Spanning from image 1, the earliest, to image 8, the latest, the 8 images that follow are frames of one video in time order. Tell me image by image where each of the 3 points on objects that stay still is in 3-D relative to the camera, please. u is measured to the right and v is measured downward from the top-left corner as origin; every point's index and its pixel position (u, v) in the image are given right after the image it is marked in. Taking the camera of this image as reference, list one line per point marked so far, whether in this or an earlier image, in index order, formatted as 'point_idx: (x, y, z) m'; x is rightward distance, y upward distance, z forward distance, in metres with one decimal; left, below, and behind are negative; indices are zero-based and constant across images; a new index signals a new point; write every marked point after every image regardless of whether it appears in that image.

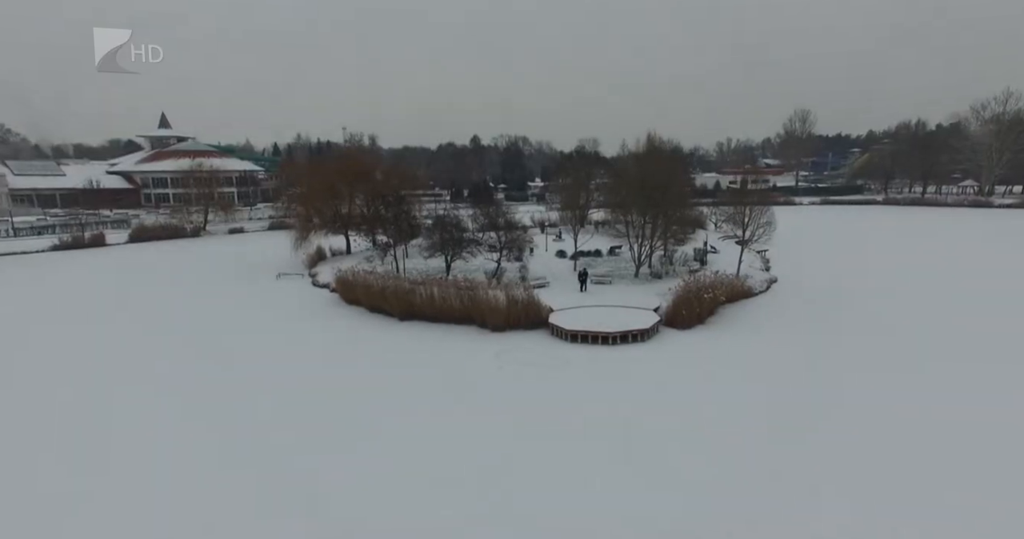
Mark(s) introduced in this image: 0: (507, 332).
0: (-0.2, -2.0, +18.7) m
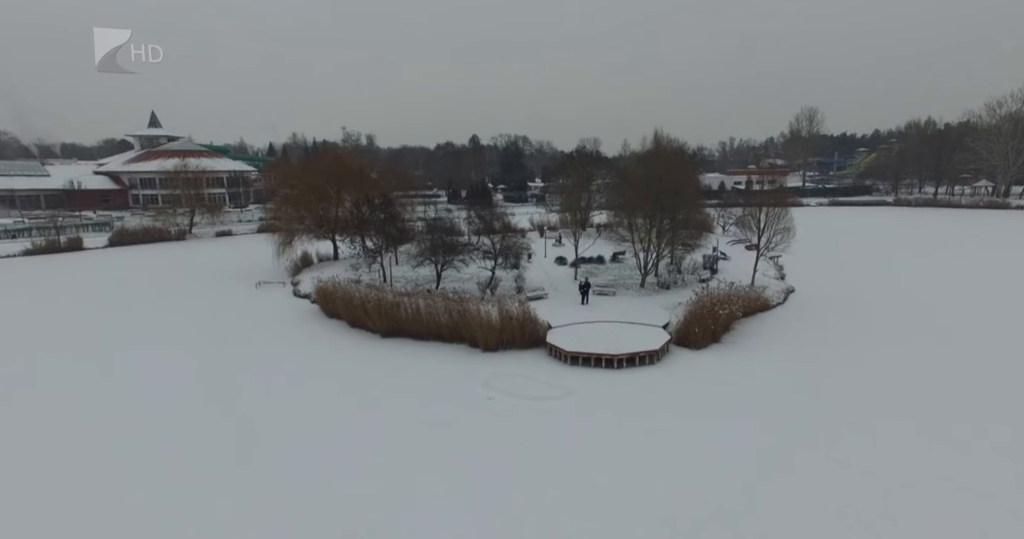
0: (-0.3, -2.4, +16.9) m
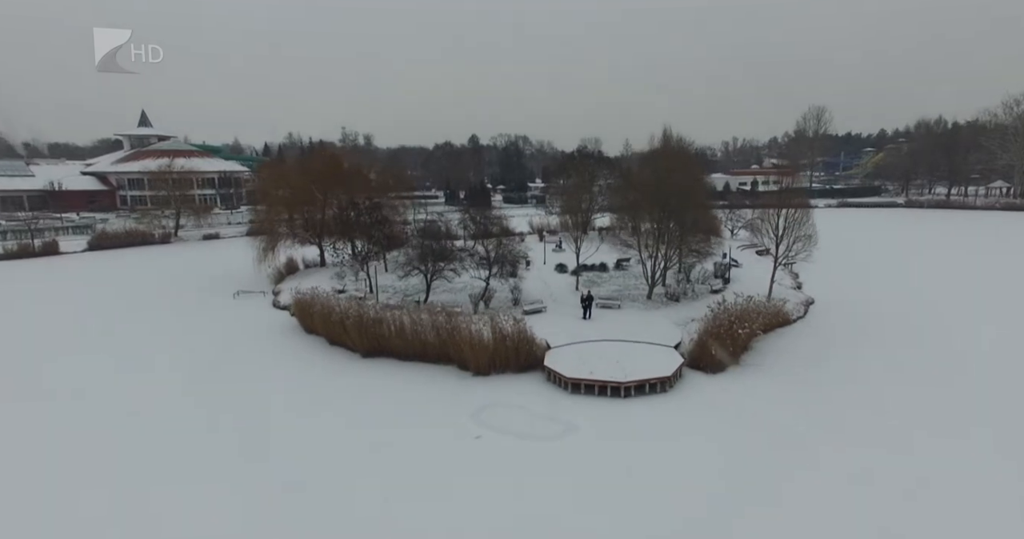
0: (-0.5, -2.7, +15.1) m
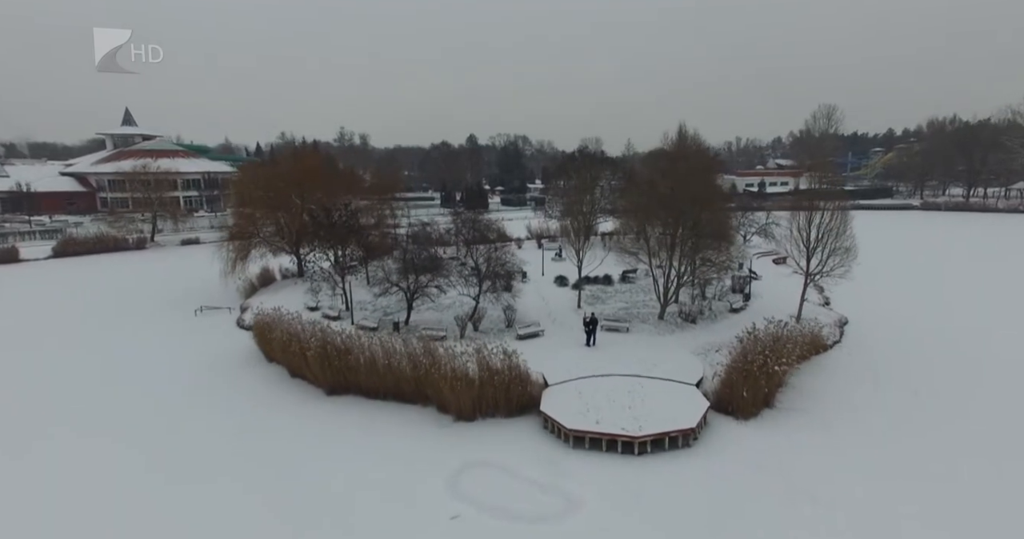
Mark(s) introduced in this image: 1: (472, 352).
0: (-0.7, -3.2, +12.6) m
1: (-1.0, -2.1, +14.2) m
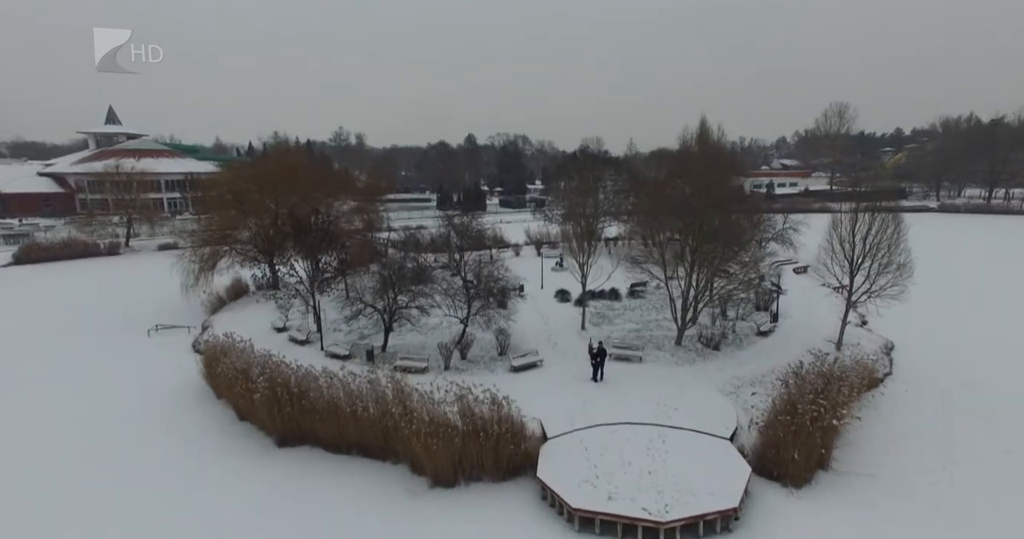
0: (-0.9, -3.7, +10.1) m
1: (-1.1, -2.5, +11.7) m
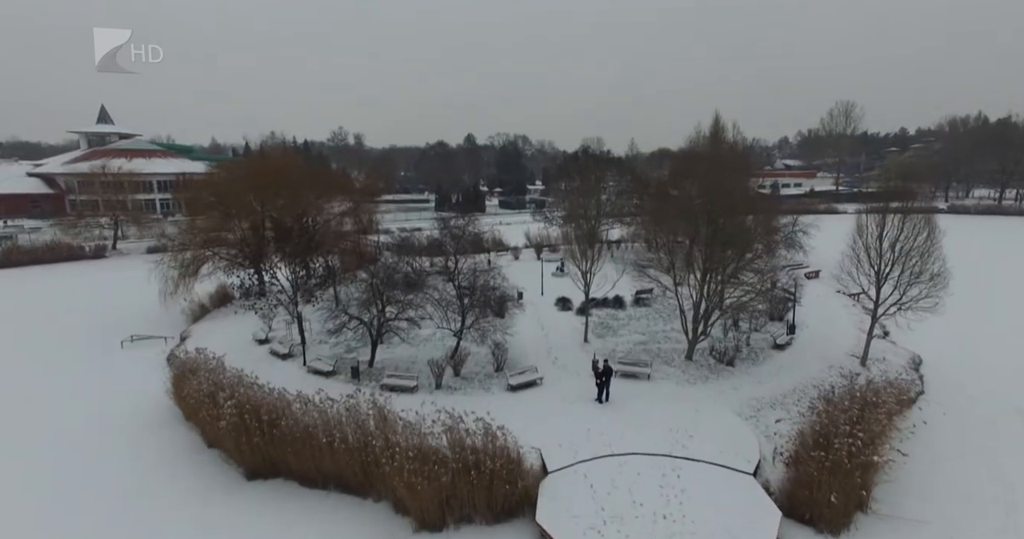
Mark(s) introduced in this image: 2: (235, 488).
0: (-0.9, -3.9, +9.0) m
1: (-1.2, -2.8, +10.5) m
2: (-4.8, -3.8, +10.0) m
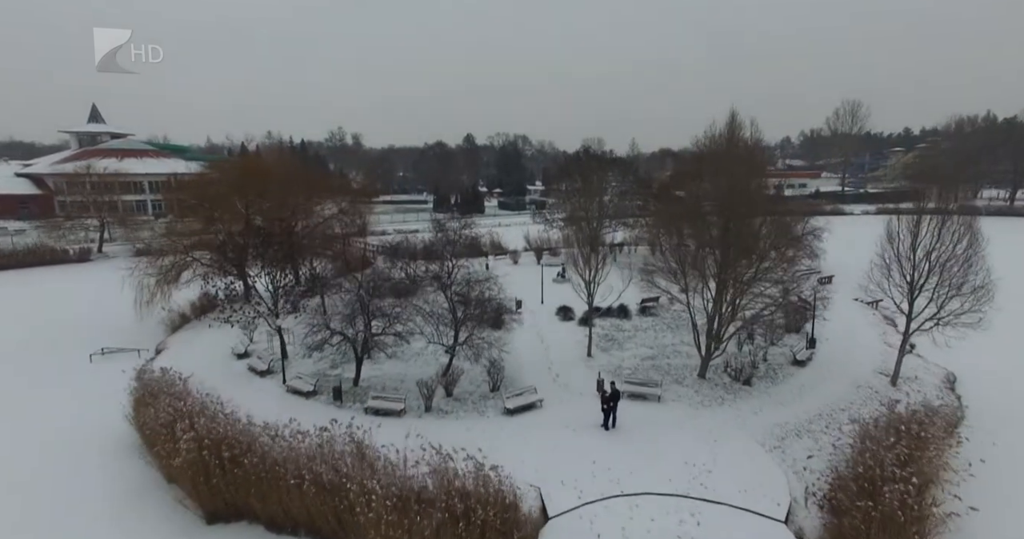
0: (-1.0, -4.2, +7.8) m
1: (-1.3, -3.0, +9.3) m
2: (-4.8, -4.0, +8.8) m
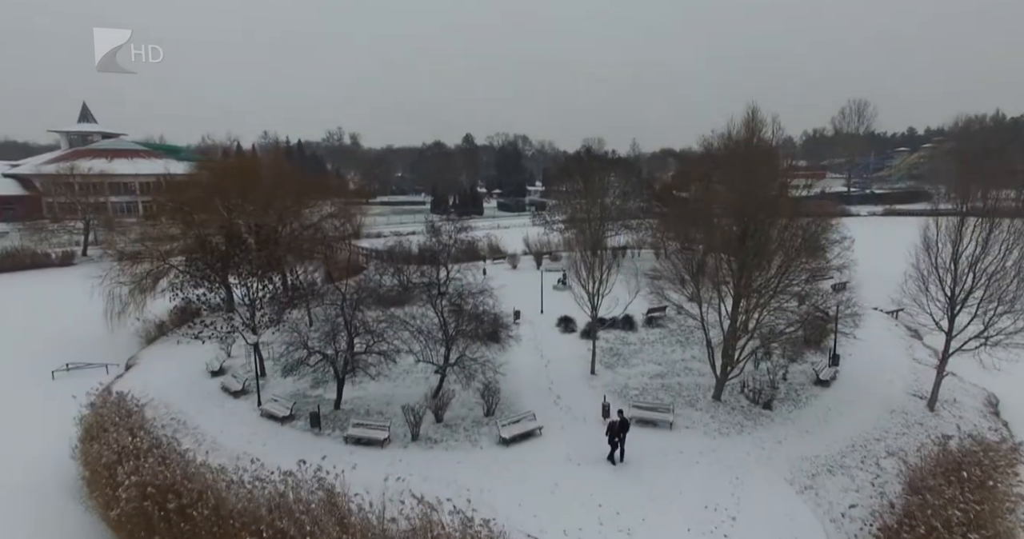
0: (-1.1, -4.4, +6.5) m
1: (-1.3, -3.2, +8.1) m
2: (-4.9, -4.3, +7.6) m
